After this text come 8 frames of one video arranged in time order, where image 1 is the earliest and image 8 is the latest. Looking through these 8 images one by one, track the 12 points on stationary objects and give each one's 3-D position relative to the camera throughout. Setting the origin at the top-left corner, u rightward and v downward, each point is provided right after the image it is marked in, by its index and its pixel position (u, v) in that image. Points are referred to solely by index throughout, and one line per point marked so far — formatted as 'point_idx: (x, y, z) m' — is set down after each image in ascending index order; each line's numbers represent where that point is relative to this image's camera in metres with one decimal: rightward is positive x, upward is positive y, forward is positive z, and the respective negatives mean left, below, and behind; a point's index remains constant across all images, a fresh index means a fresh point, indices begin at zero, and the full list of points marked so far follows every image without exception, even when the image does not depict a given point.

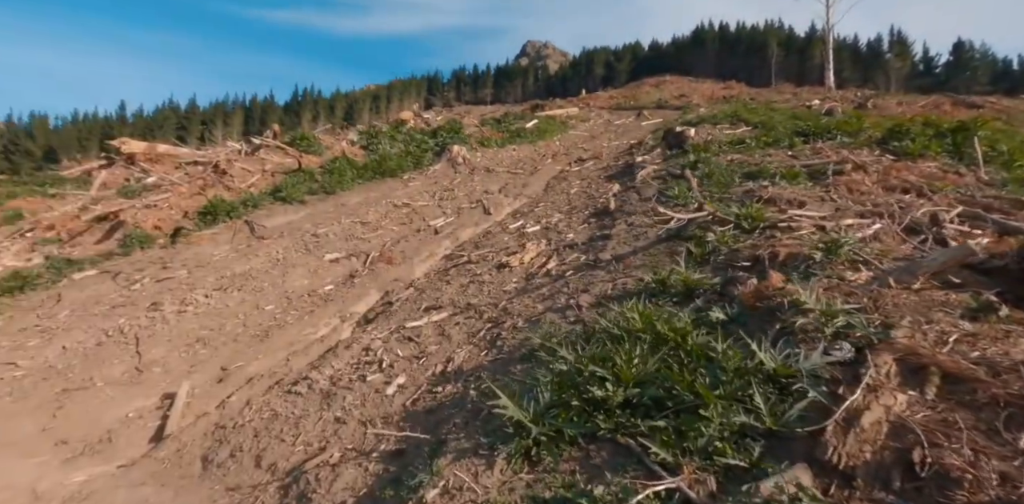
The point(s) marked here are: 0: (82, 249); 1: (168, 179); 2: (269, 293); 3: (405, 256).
0: (-5.8, 0.0, +7.5) m
1: (-5.8, +1.2, +9.4) m
2: (-2.7, -0.5, +6.1) m
3: (-1.4, 0.0, +7.0) m
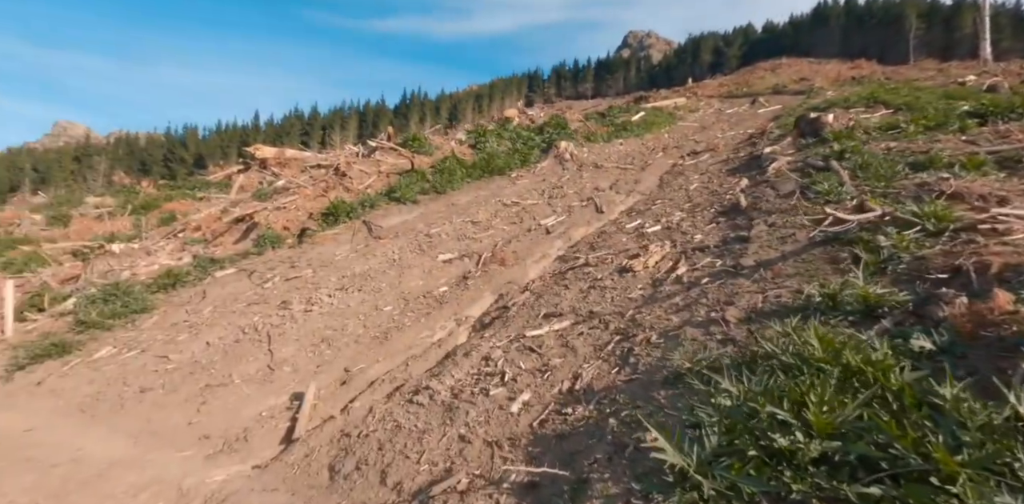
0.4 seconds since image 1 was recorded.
0: (-4.2, 0.0, +8.1) m
1: (-3.9, +1.3, +9.9) m
2: (-1.4, -0.5, +6.2) m
3: (+0.1, -0.1, +6.8) m
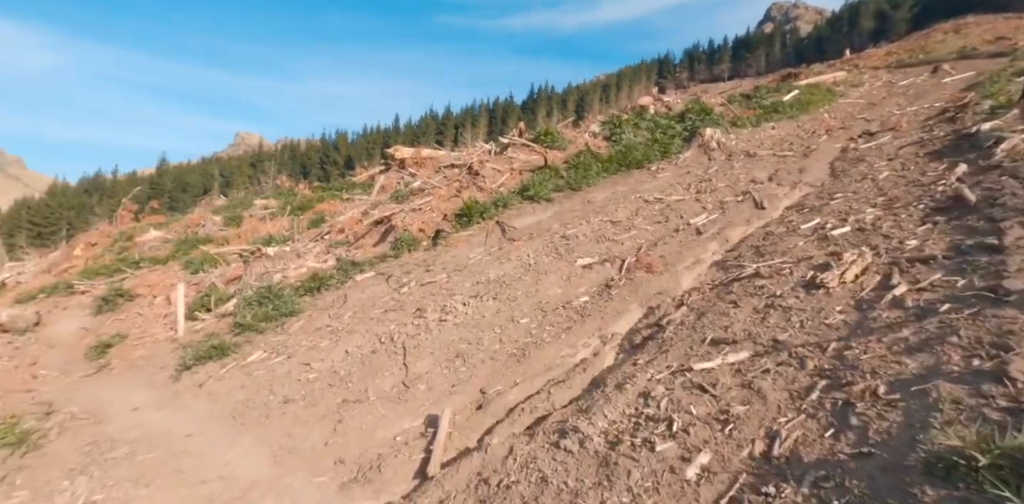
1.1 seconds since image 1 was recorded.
0: (-2.2, 0.0, +8.2) m
1: (-1.5, +1.3, +9.9) m
2: (+0.1, -0.5, +5.7) m
3: (+1.7, -0.1, +6.0) m
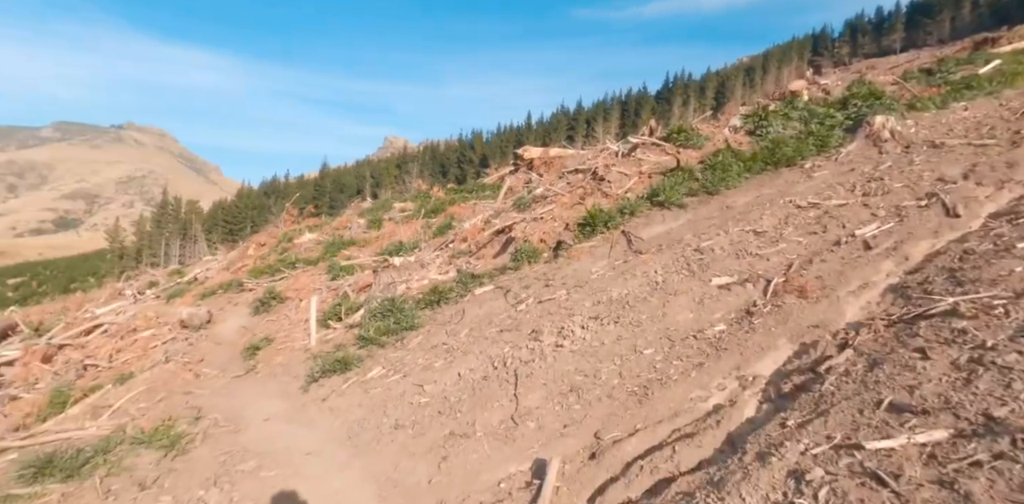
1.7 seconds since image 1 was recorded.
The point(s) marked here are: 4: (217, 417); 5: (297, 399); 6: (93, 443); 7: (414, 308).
0: (-0.4, -0.1, +8.1) m
1: (+0.7, +1.1, +9.6) m
2: (+1.3, -0.7, +5.1) m
3: (+2.9, -0.3, +5.1) m
4: (-2.8, -1.6, +5.3) m
5: (-2.2, -1.5, +5.6) m
6: (-3.9, -1.8, +5.1) m
7: (-1.2, -0.7, +6.9) m
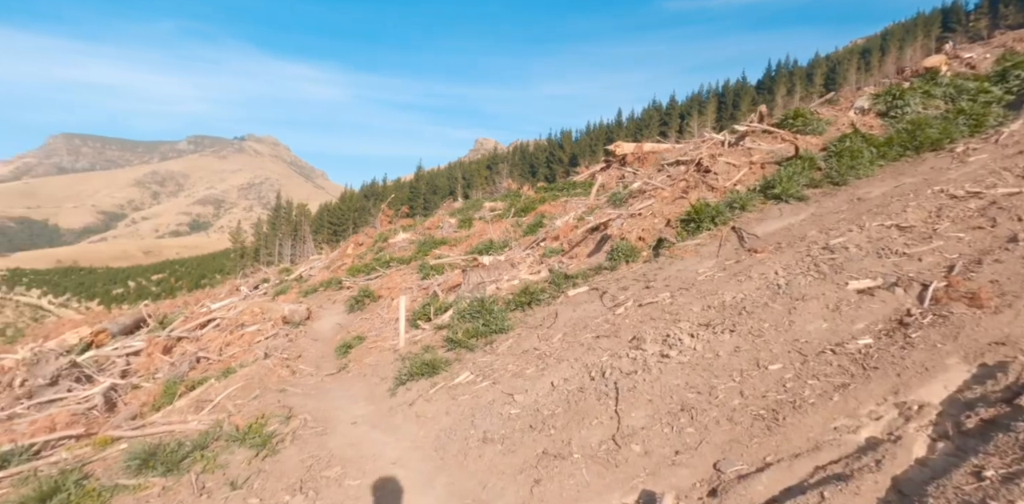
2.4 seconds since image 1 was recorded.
0: (+0.9, -0.1, +7.6) m
1: (+2.2, +1.1, +8.9) m
2: (+2.1, -0.7, +4.4) m
3: (+3.6, -0.3, +4.1) m
4: (-1.9, -1.6, +5.2) m
5: (-1.3, -1.5, +5.4) m
6: (-3.0, -1.7, +5.2) m
7: (-0.1, -0.7, +6.6) m
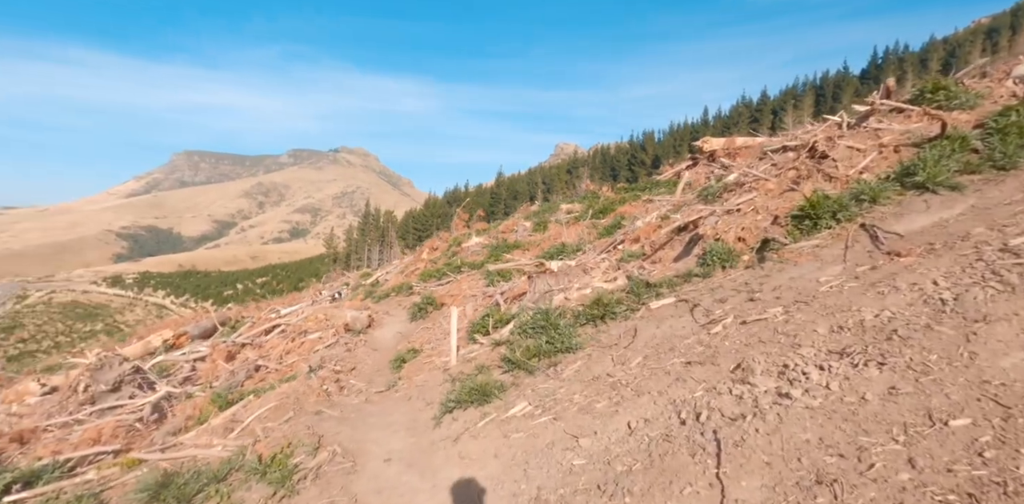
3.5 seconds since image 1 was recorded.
0: (+1.7, -0.2, +6.4) m
1: (+3.2, +1.1, +7.5) m
2: (+2.4, -0.7, +3.1) m
3: (+3.9, -0.3, +2.5) m
4: (-1.4, -1.6, +4.5) m
5: (-0.7, -1.5, +4.6) m
6: (-2.5, -1.8, +4.6) m
7: (+0.6, -0.7, +5.5) m
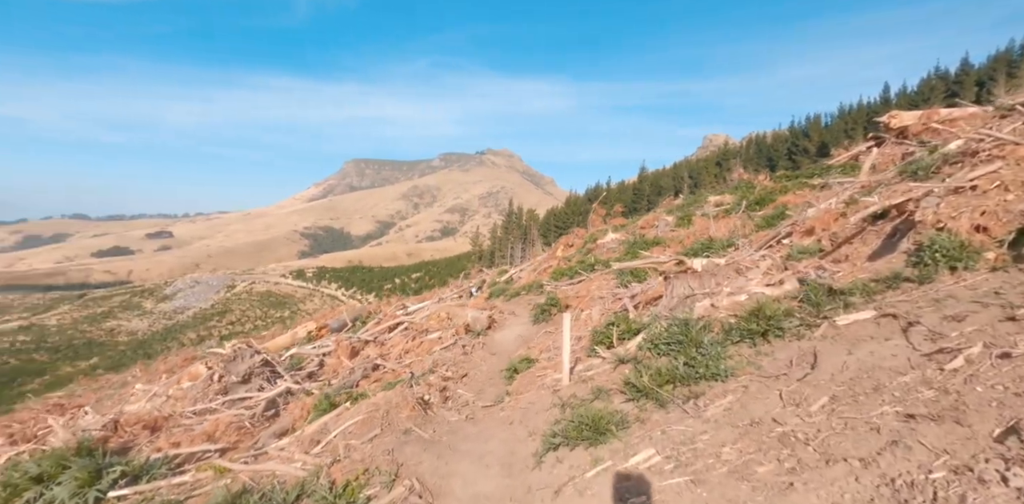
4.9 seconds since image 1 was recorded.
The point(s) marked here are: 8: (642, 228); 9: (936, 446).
0: (+2.9, -0.1, +4.8) m
1: (+4.6, +1.1, +5.4) m
2: (+2.7, -0.7, +1.4) m
3: (+4.1, -0.3, +0.4) m
4: (-0.6, -1.6, +3.7) m
5: (+0.1, -1.5, +3.6) m
6: (-1.6, -1.7, +4.0) m
7: (+1.6, -0.7, +4.2) m
8: (+4.1, +0.8, +17.6) m
9: (+1.9, -0.9, +2.5) m
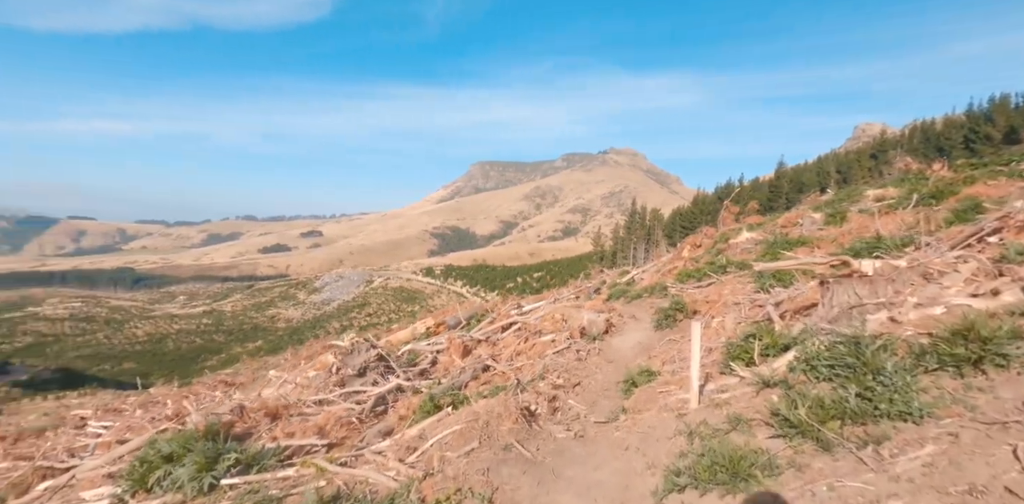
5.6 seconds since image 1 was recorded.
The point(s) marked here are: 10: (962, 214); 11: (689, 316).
0: (+3.7, -0.1, +3.5) m
1: (+5.6, +1.1, +3.7) m
2: (+2.8, -0.7, +0.2) m
3: (+3.9, -0.3, -1.0) m
4: (0.0, -1.5, +3.2) m
5: (+0.7, -1.4, +2.9) m
6: (-0.9, -1.7, +3.7) m
7: (+2.3, -0.7, +3.2) m
8: (+7.6, +0.7, +15.7) m
9: (+2.2, -0.8, +1.4) m
10: (+5.8, +0.5, +7.2) m
11: (+2.6, -0.9, +8.2) m
